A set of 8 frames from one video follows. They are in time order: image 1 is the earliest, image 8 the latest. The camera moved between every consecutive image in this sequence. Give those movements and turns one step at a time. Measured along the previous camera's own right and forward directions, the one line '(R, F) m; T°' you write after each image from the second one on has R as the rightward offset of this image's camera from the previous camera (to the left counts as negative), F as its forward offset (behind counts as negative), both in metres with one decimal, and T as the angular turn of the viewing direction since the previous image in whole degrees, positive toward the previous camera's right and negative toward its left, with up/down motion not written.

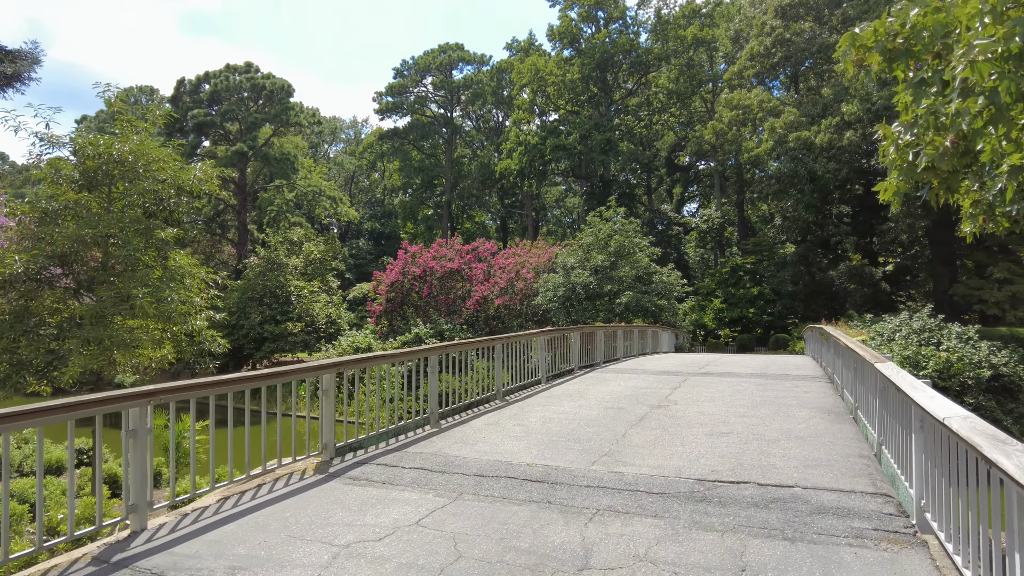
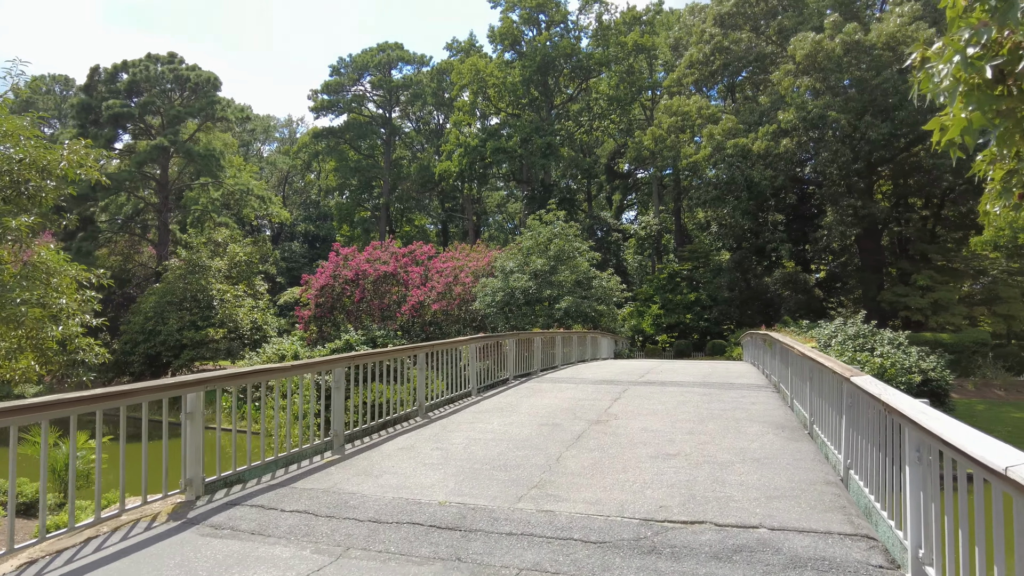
(+0.2, +0.7) m; +5°
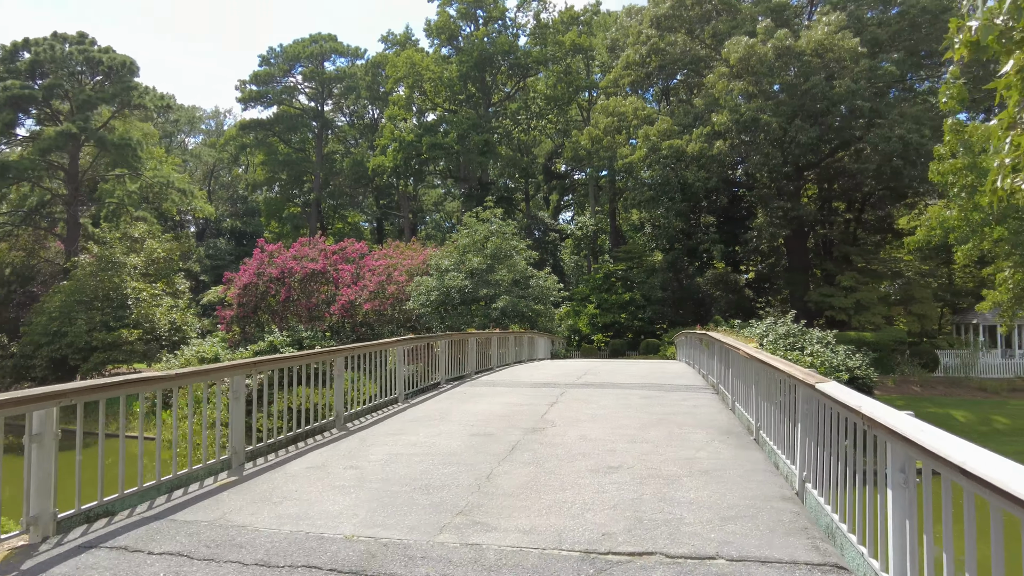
(+0.1, +0.5) m; +5°
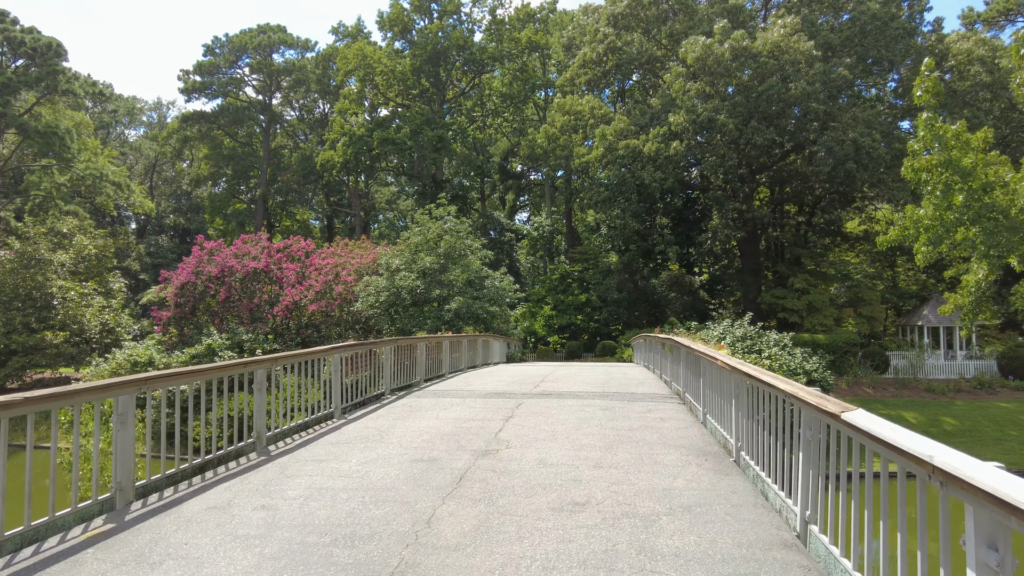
(0.0, +0.6) m; +4°
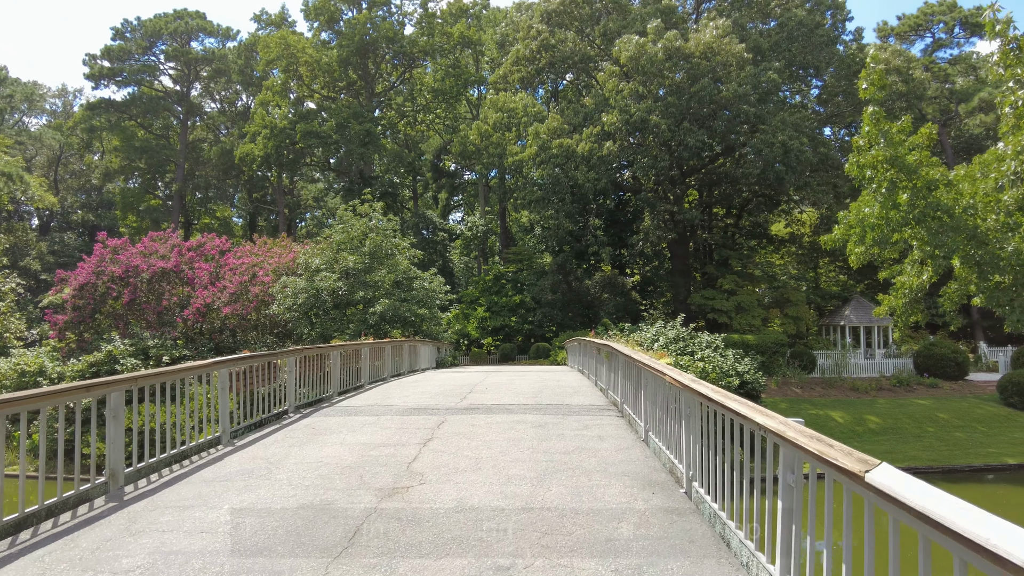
(+0.1, +0.7) m; +6°
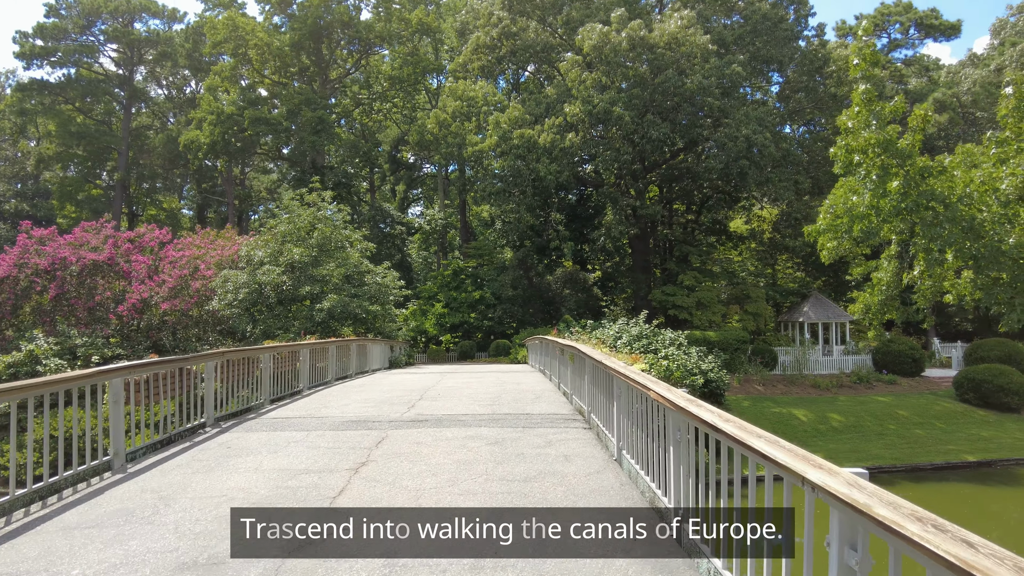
(+0.1, +0.8) m; +3°
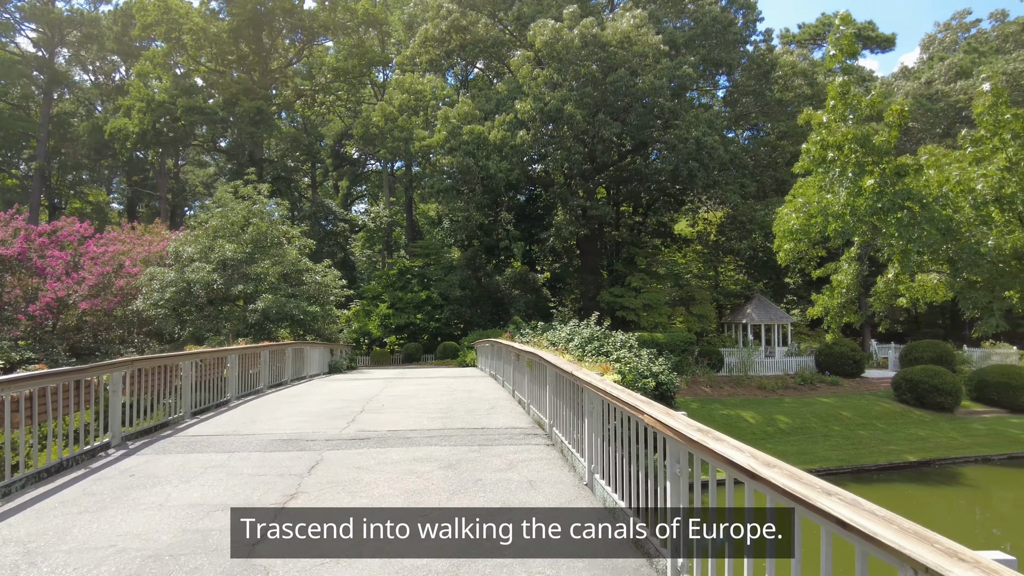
(-0.1, +0.6) m; +5°
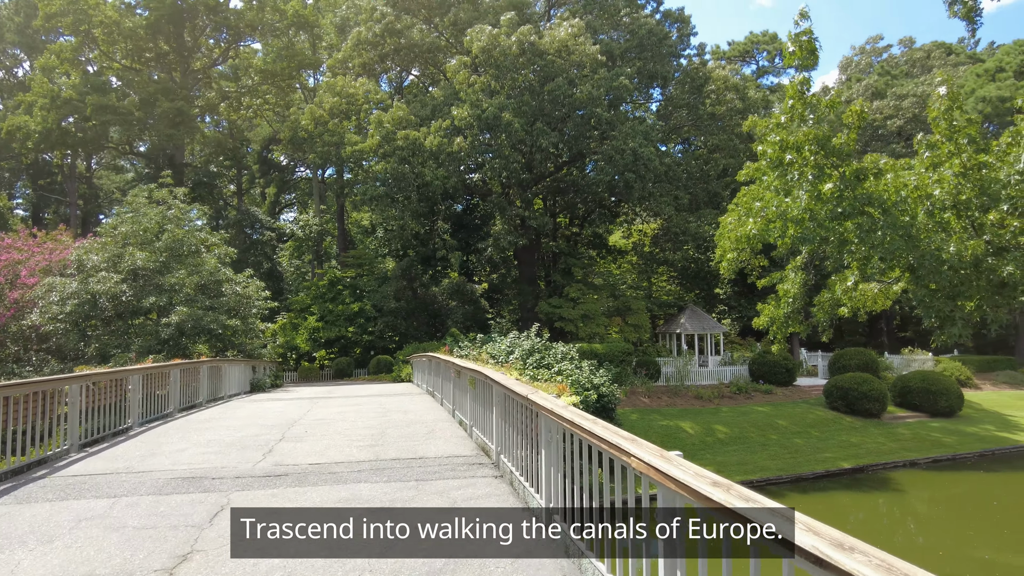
(0.0, +0.6) m; +6°
